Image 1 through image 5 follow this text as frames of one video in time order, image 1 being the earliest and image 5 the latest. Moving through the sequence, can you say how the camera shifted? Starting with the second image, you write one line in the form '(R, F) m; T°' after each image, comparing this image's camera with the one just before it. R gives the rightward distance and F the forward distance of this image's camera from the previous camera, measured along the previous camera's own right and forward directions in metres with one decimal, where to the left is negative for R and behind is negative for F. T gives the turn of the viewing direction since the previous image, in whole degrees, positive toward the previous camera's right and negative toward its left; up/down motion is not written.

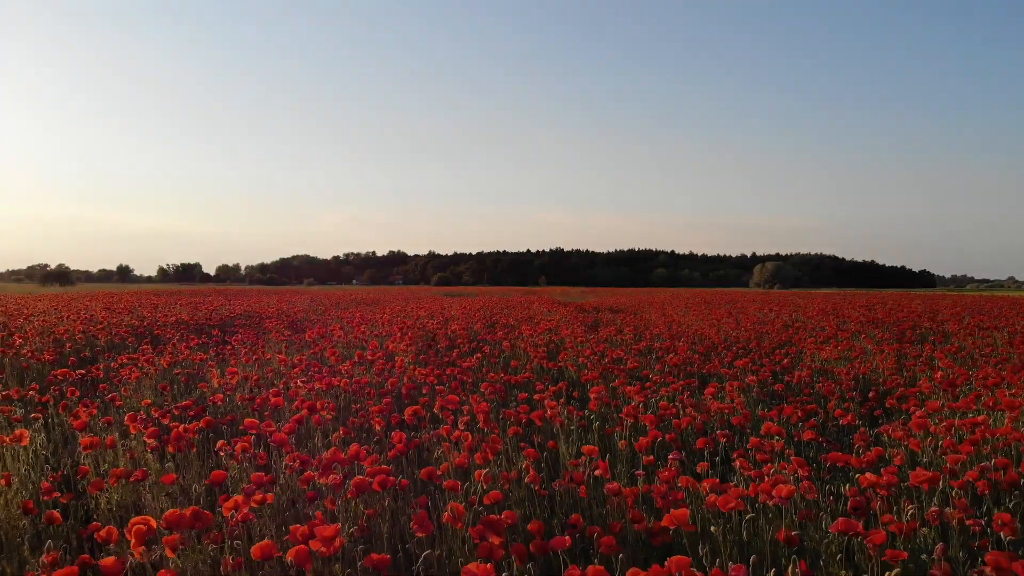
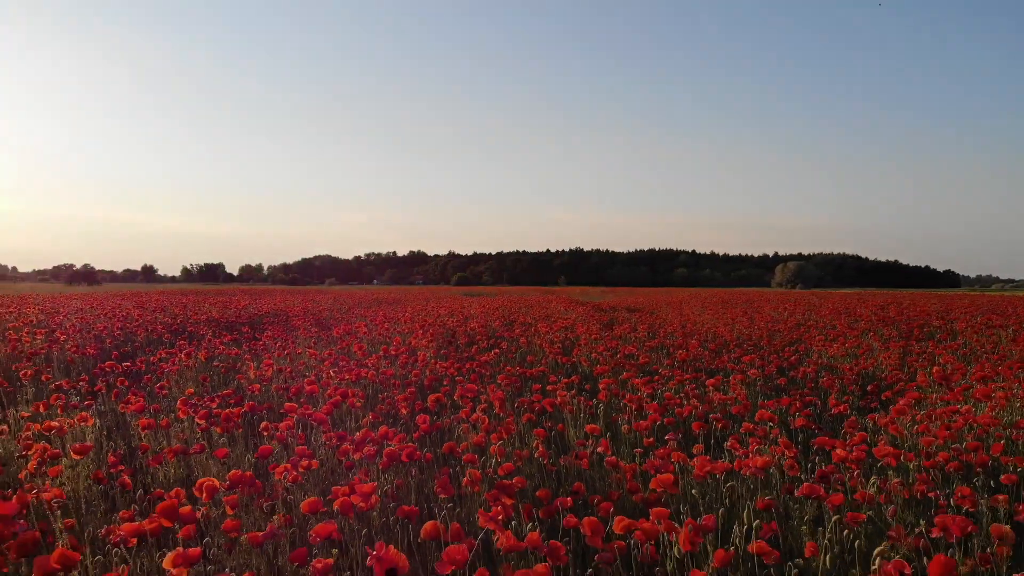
(0.0, -0.4) m; -2°
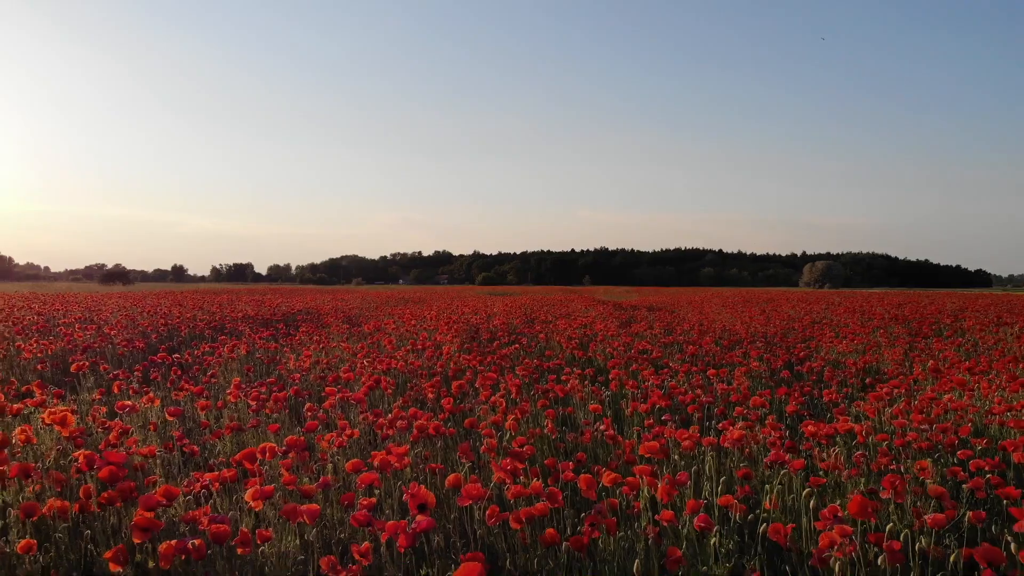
(+0.1, -0.5) m; -2°
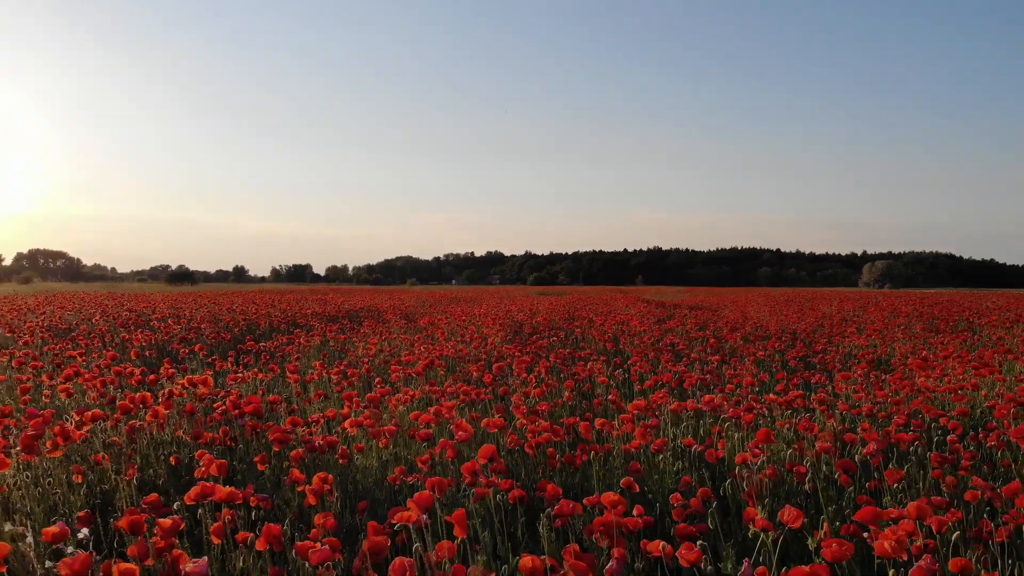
(+0.2, -1.0) m; -5°
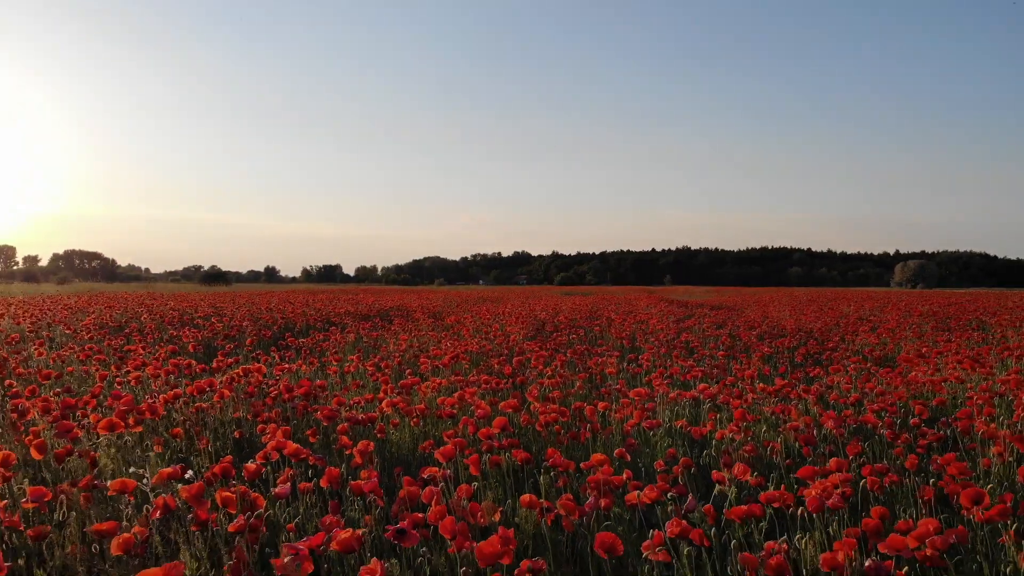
(+0.1, -0.5) m; -2°
